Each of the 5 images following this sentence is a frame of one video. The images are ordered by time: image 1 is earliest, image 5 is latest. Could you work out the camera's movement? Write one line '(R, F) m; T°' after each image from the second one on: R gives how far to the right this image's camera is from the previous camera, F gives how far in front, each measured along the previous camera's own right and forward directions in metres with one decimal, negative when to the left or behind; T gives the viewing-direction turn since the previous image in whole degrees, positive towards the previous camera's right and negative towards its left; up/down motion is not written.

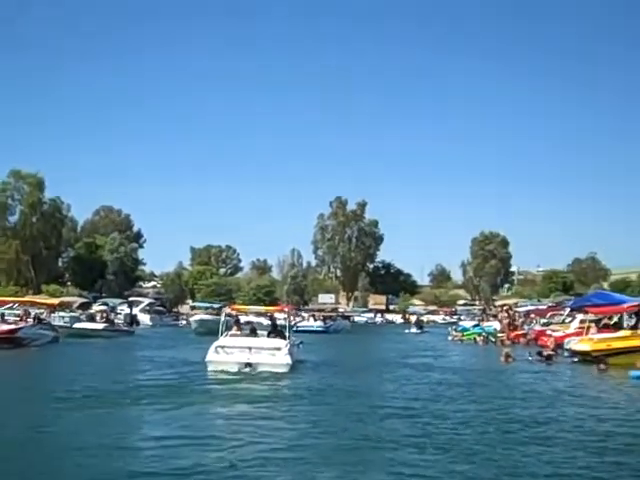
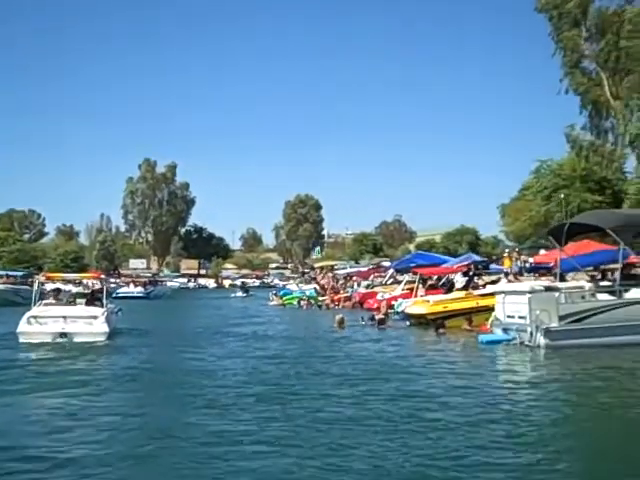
(-0.6, +2.5) m; +12°
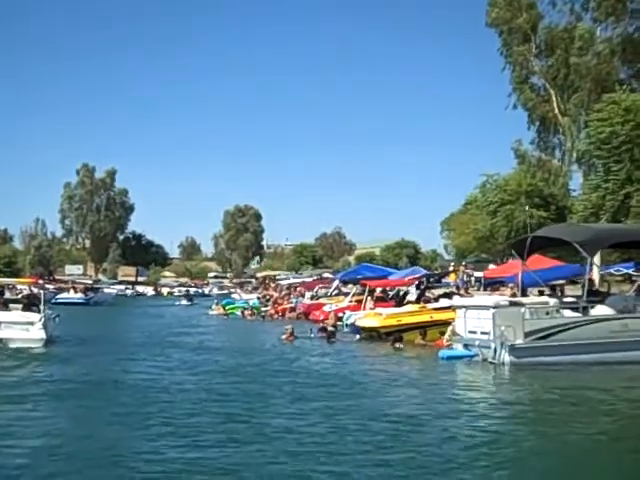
(-0.5, +1.2) m; +4°
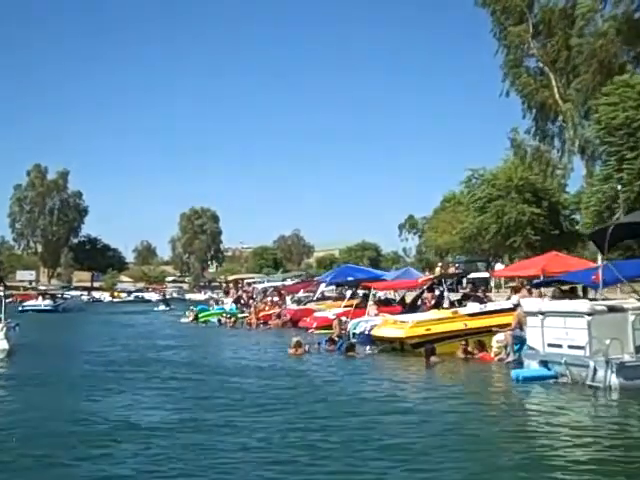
(-1.8, +5.2) m; +3°
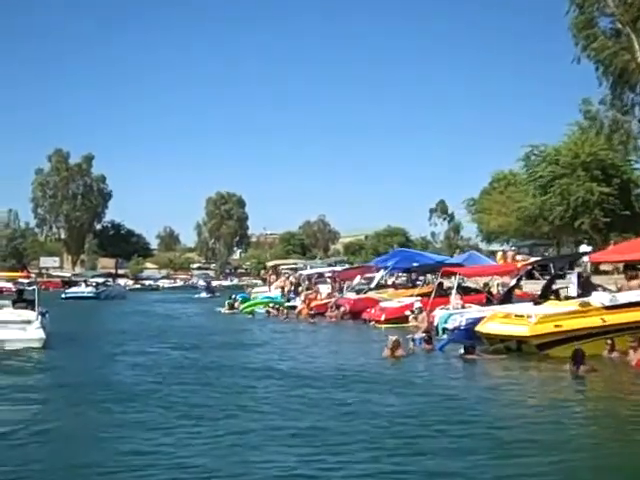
(-2.0, +5.4) m; -1°
